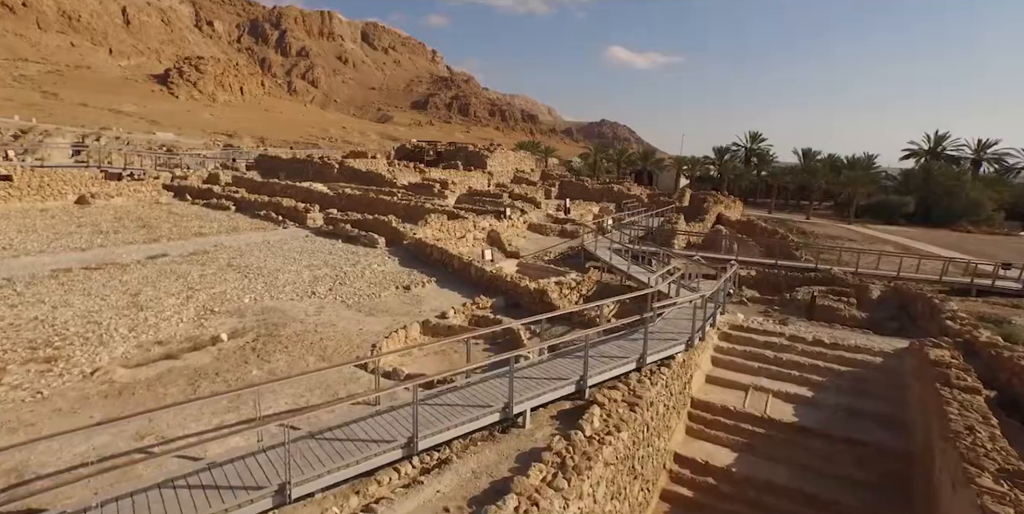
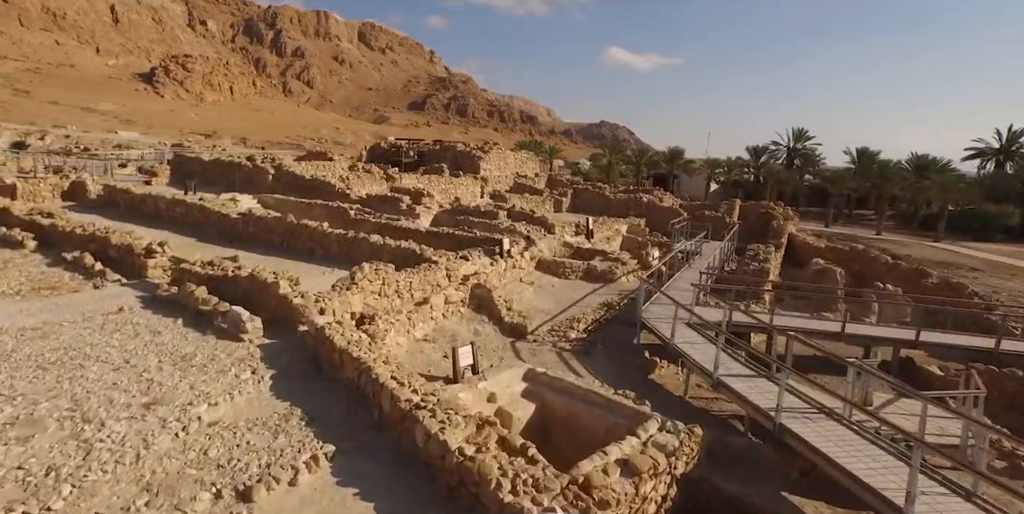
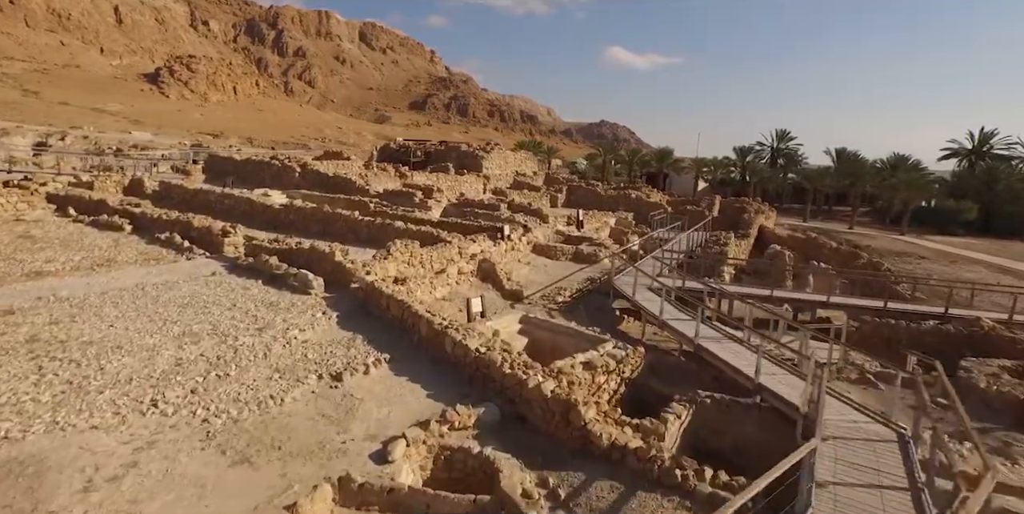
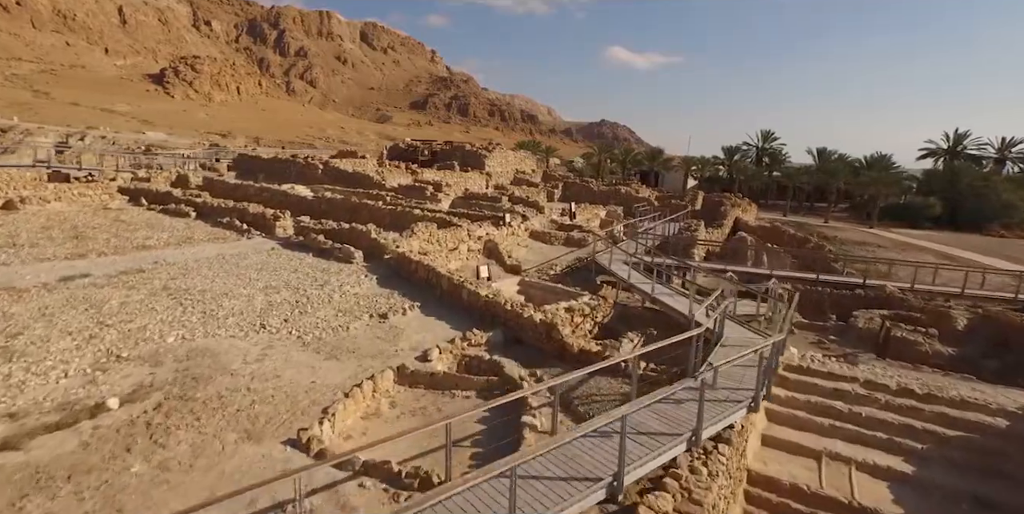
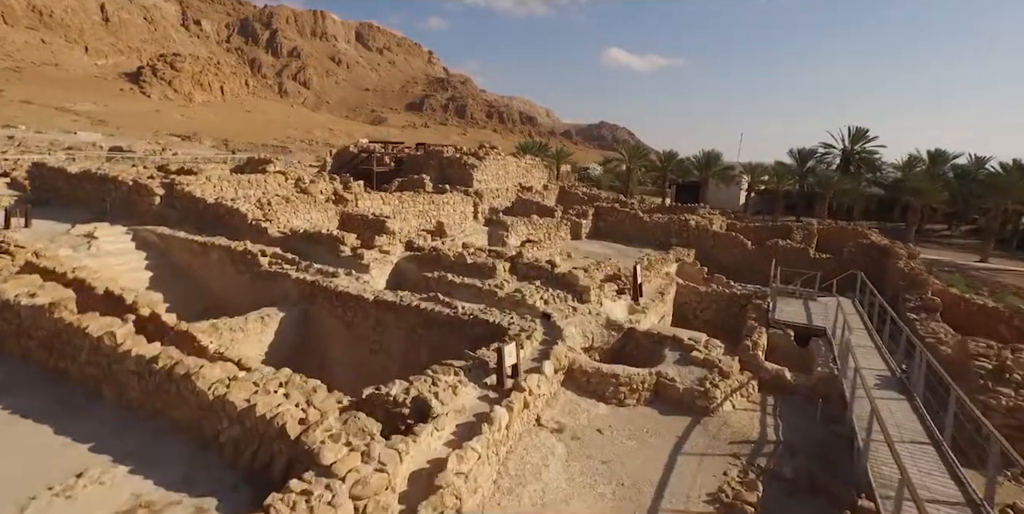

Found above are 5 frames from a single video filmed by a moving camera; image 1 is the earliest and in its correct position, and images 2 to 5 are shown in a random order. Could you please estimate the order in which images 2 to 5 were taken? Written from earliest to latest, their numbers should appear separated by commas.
4, 3, 2, 5
